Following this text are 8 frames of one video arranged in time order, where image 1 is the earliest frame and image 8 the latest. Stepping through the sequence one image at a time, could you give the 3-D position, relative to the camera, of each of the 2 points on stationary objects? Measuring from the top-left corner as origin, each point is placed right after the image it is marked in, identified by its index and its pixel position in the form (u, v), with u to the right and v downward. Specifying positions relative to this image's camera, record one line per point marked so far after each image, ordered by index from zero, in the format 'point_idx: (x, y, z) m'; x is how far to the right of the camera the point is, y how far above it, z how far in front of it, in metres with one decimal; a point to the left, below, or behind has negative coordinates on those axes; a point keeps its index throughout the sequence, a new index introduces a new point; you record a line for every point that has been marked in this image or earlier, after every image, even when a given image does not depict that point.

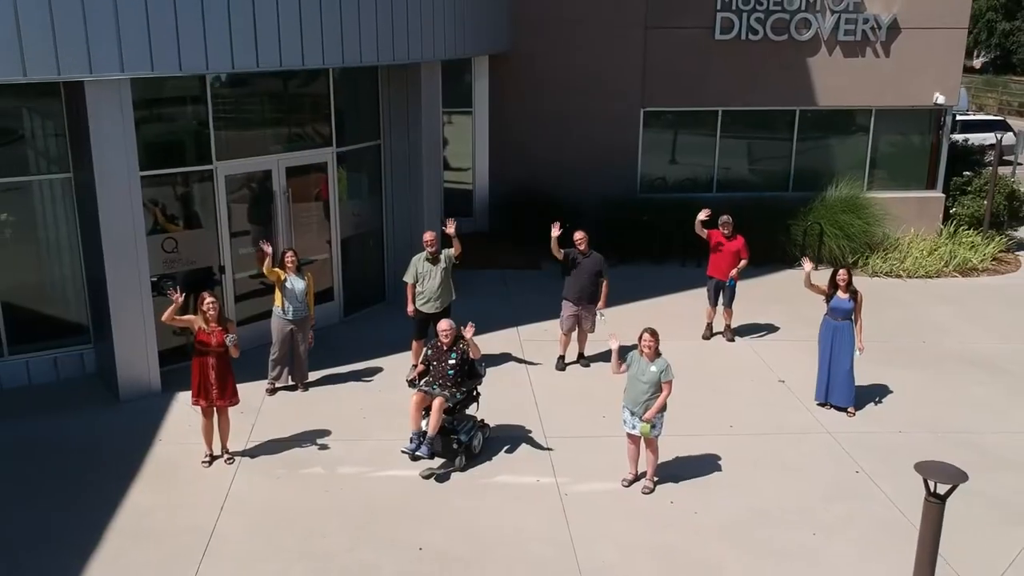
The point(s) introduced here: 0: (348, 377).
0: (-1.7, -0.9, +9.4) m
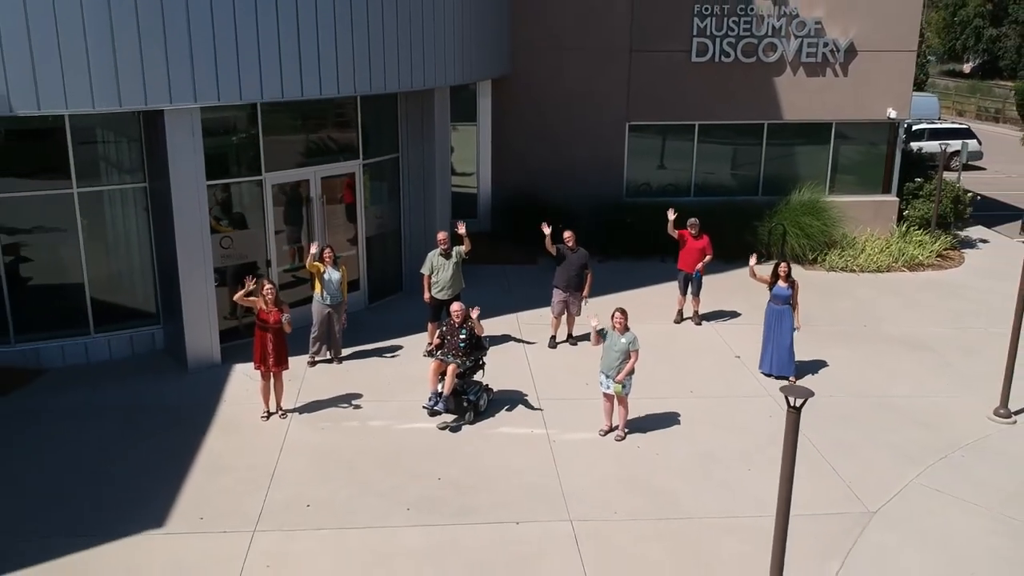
0: (-1.7, -0.8, +11.2) m
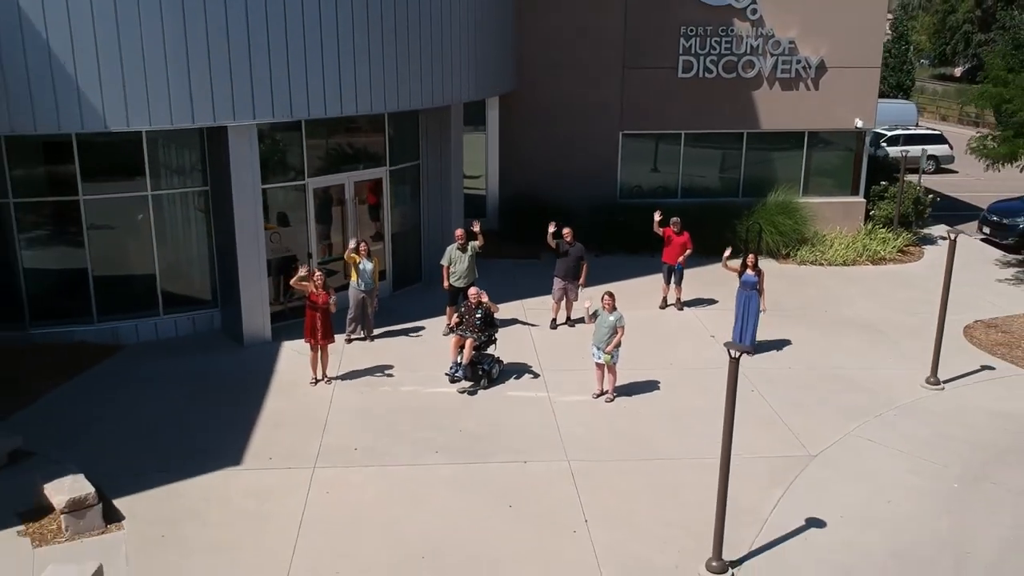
0: (-1.6, -0.6, +13.0) m
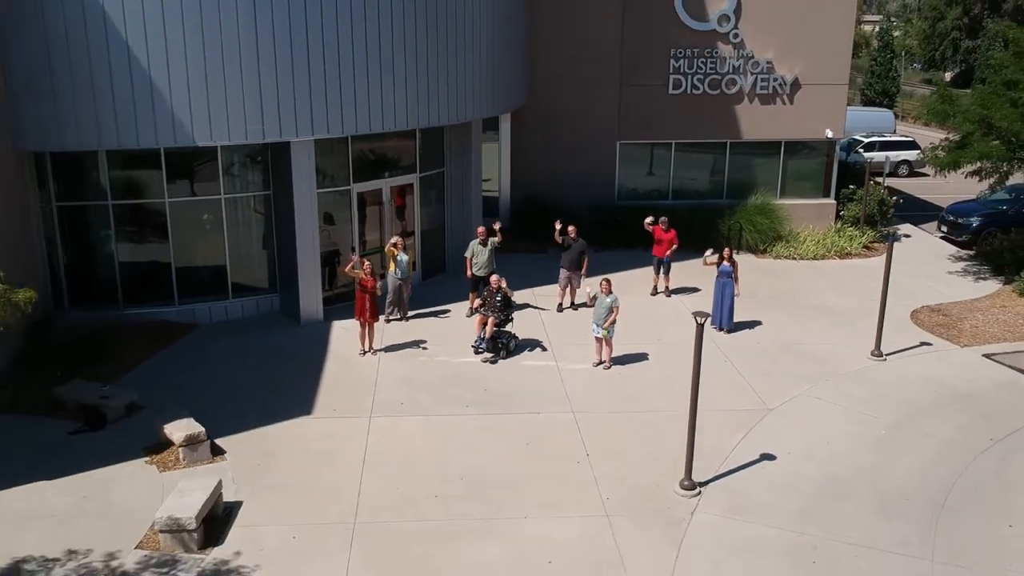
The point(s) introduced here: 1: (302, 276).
0: (-1.4, -0.5, +15.4) m
1: (-3.4, +0.2, +14.7) m
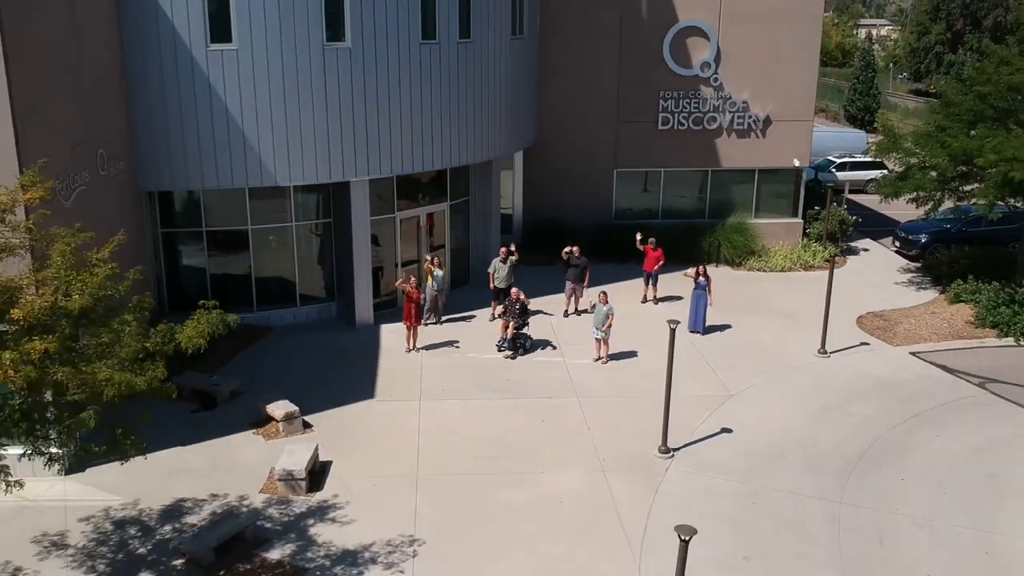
0: (-1.1, -0.6, +18.7) m
1: (-3.1, 0.0, +18.0) m
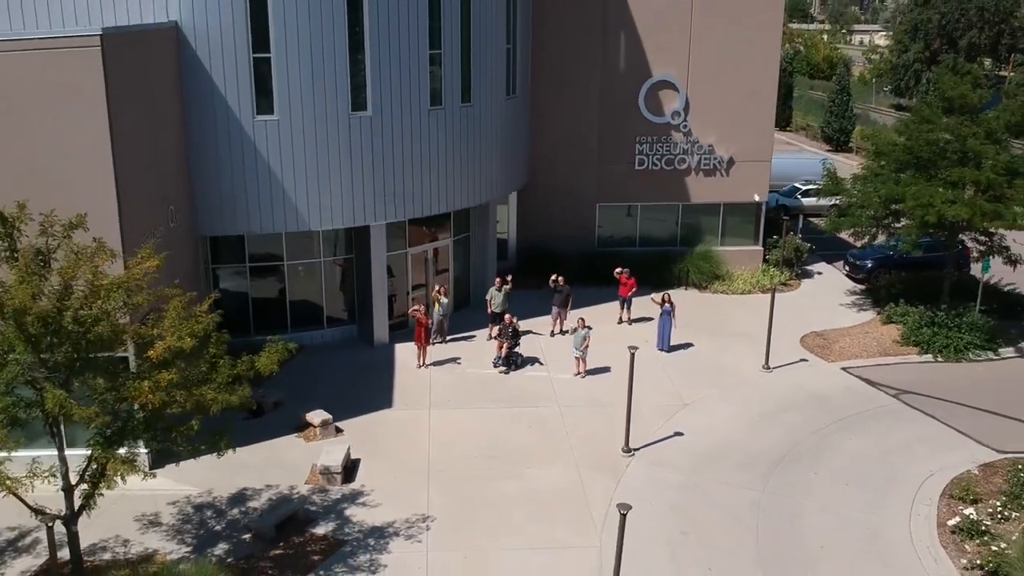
0: (-1.2, -1.2, +22.0) m
1: (-3.2, -0.6, +21.3) m
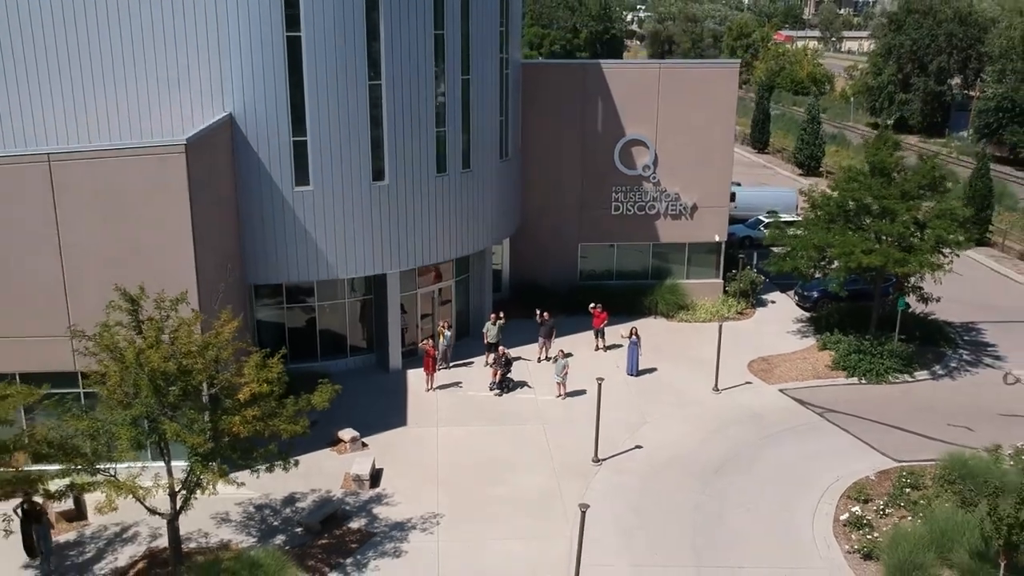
0: (-1.4, -2.2, +26.2) m
1: (-3.4, -1.6, +25.5) m
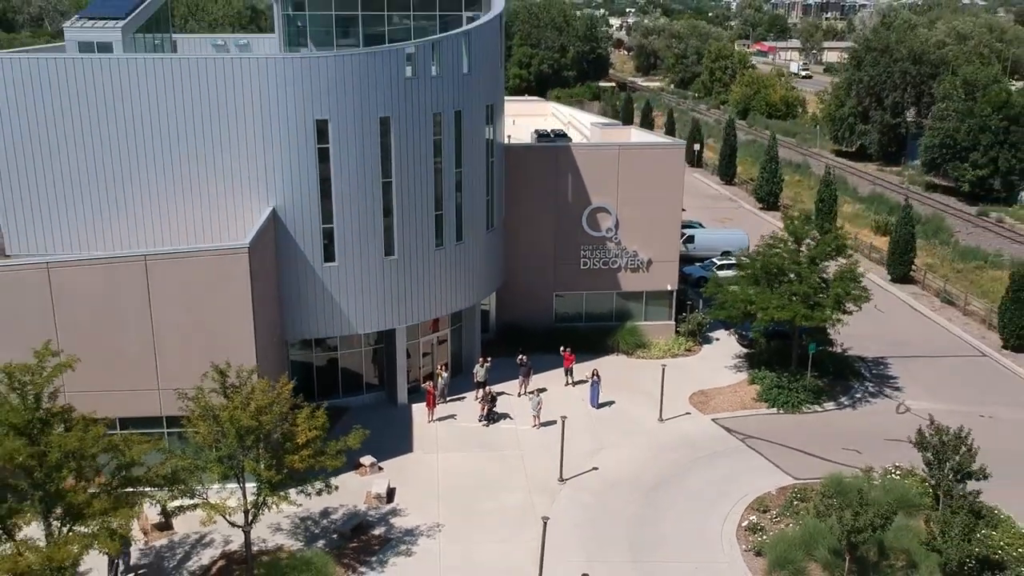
0: (-2.0, -4.0, +32.2) m
1: (-3.9, -3.3, +31.5) m
